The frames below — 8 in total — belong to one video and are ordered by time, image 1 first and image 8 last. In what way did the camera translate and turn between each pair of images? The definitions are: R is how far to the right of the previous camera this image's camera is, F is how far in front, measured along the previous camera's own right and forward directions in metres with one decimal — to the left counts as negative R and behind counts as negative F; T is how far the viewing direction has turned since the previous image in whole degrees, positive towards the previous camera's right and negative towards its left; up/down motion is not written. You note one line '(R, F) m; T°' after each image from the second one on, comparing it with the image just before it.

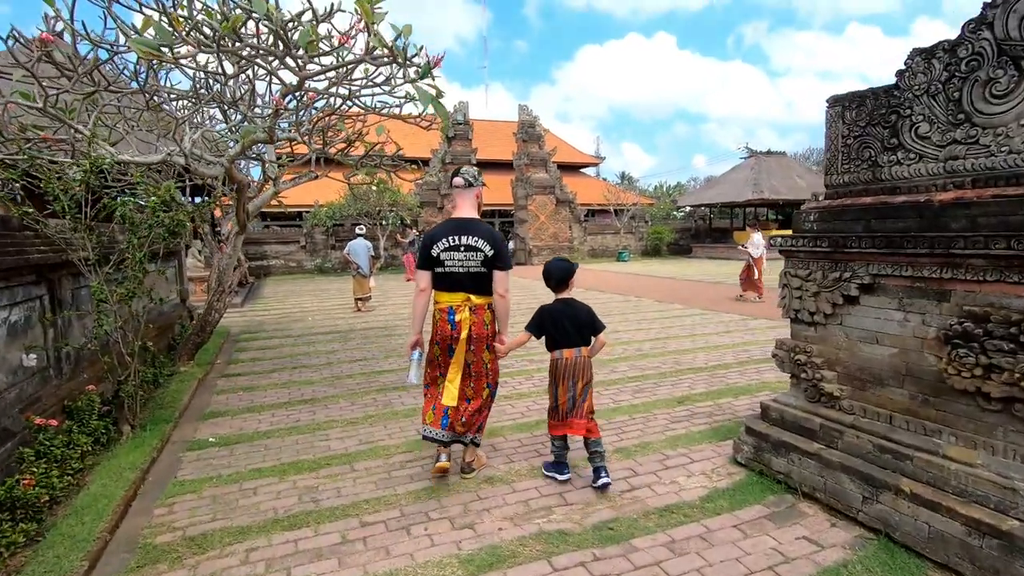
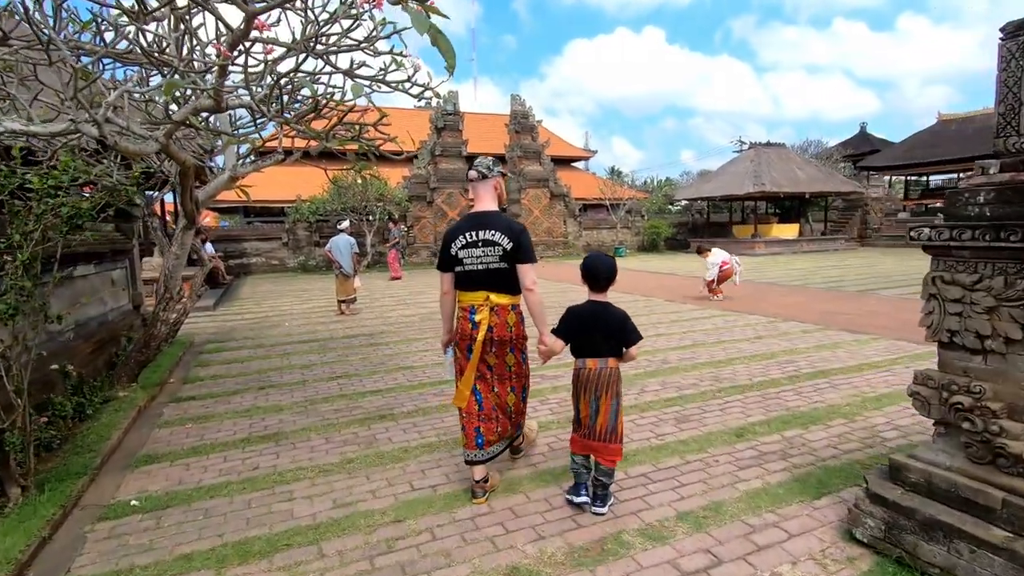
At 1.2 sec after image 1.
(-0.2, +1.0) m; +1°
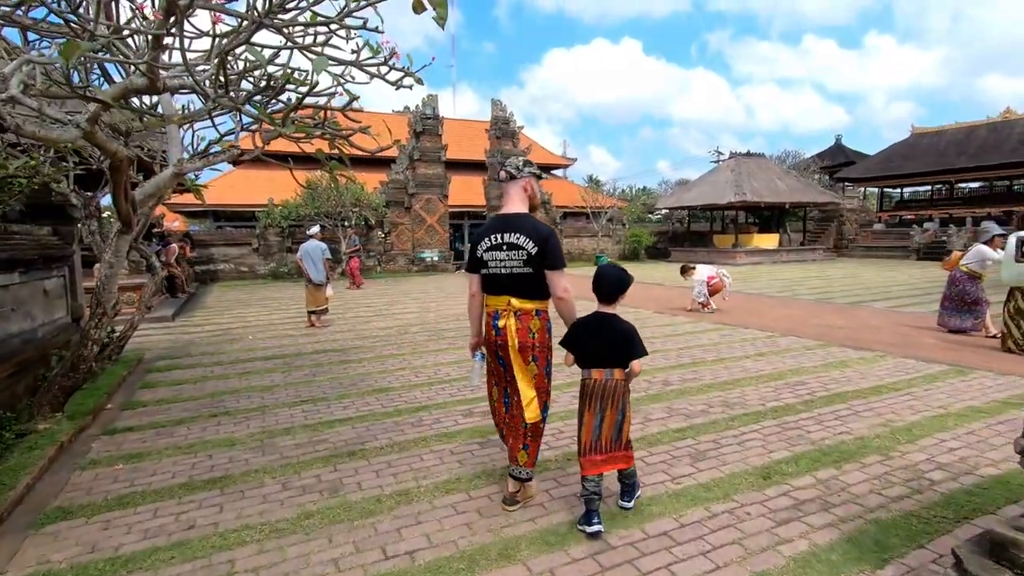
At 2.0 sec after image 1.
(-0.1, +0.6) m; +2°
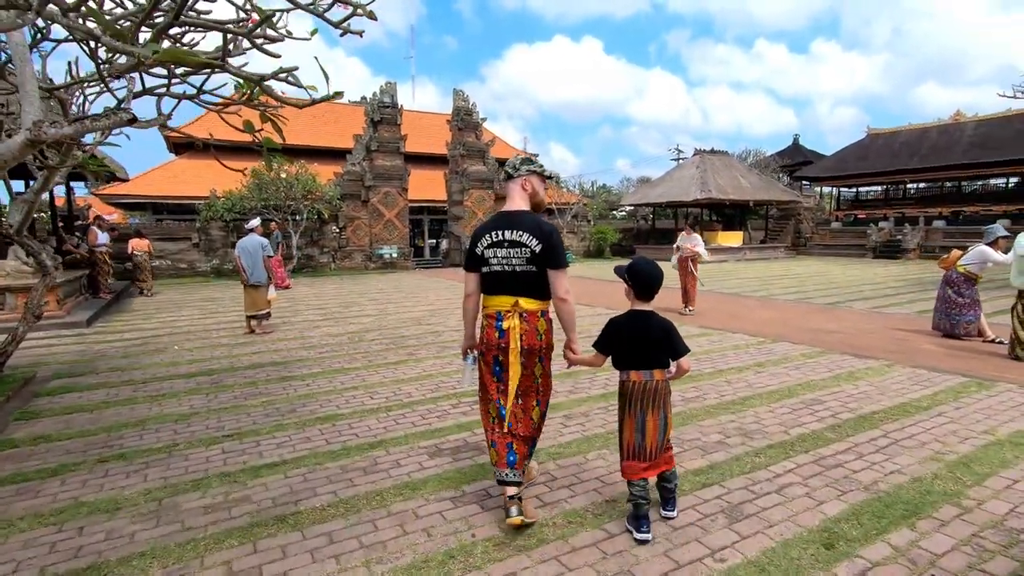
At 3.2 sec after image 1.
(-0.1, +0.9) m; +4°
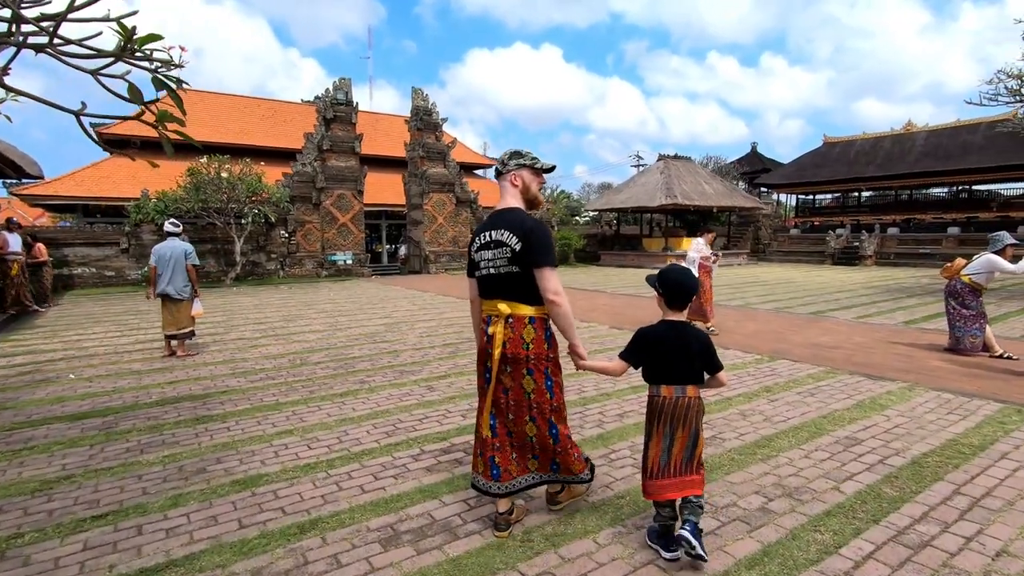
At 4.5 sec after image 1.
(-0.1, +1.0) m; +4°
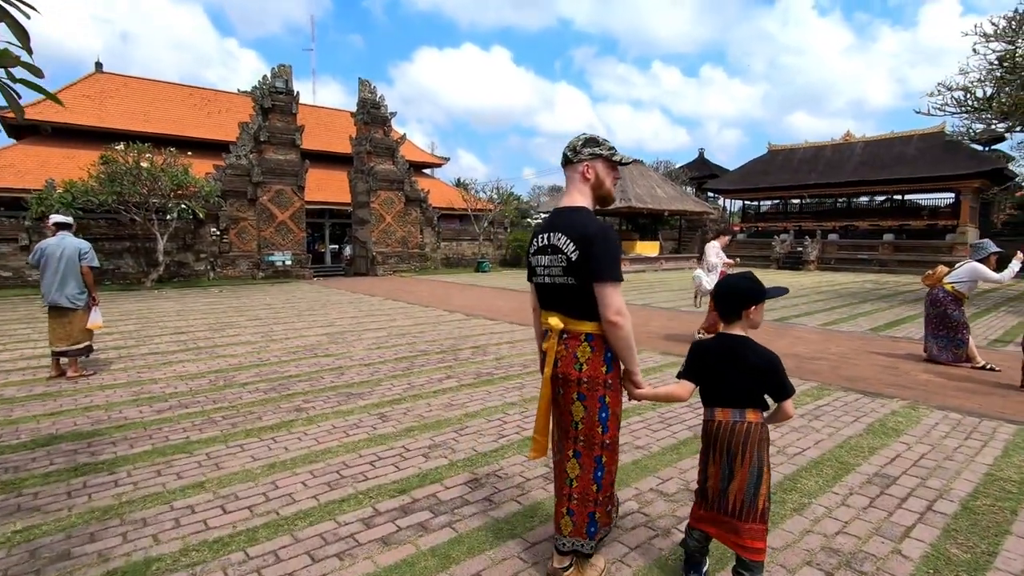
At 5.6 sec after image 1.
(-0.2, +0.8) m; +6°
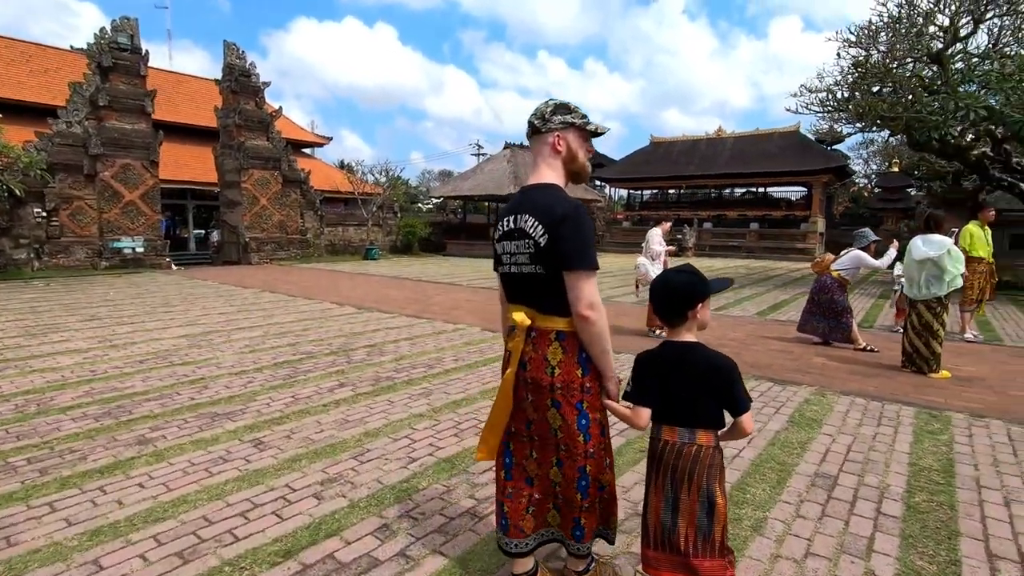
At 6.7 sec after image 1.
(-0.1, +0.7) m; +12°
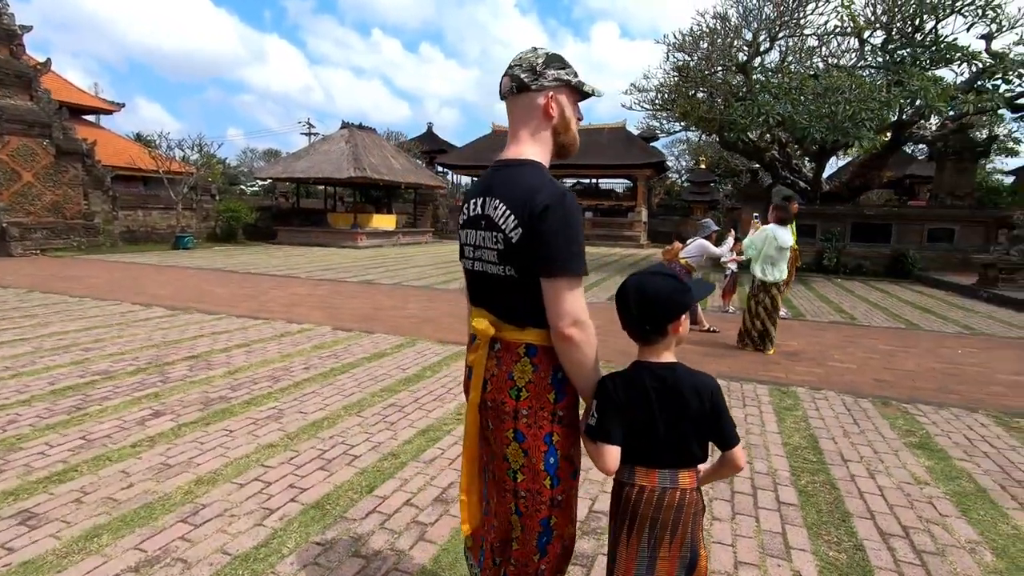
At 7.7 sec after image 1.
(-0.2, +0.6) m; +17°
